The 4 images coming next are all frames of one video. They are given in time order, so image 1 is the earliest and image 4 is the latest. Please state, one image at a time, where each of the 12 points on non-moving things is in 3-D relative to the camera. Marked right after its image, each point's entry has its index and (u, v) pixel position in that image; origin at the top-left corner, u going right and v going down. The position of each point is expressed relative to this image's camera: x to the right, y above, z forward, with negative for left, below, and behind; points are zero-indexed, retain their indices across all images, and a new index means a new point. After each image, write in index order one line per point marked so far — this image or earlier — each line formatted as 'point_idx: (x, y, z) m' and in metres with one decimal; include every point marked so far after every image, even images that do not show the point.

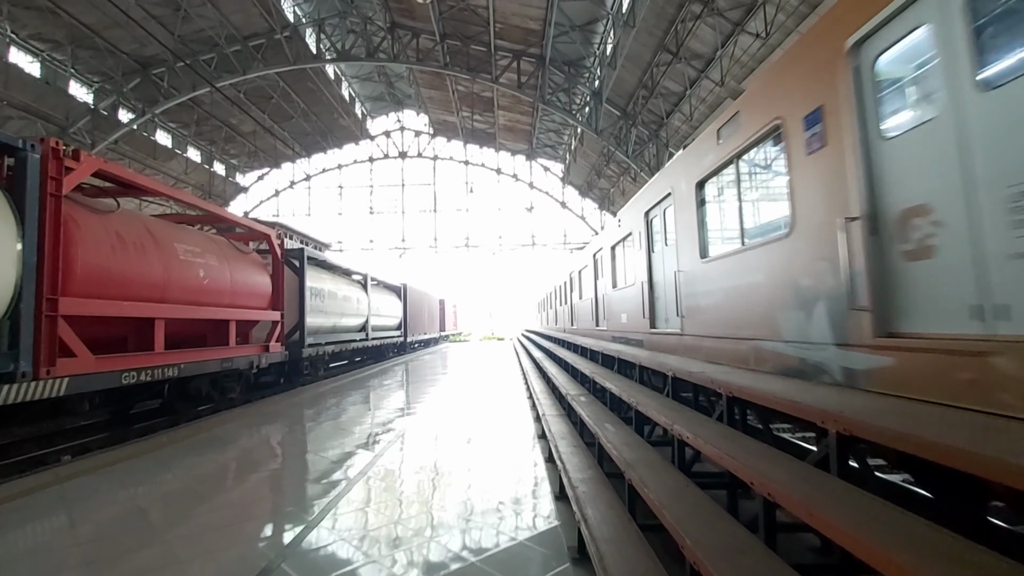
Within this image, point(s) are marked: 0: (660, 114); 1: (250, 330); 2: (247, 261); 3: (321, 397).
0: (+5.0, +5.9, +17.7) m
1: (-3.8, -0.6, +7.7) m
2: (-3.8, +0.4, +7.5) m
3: (-3.3, -1.9, +9.2) m
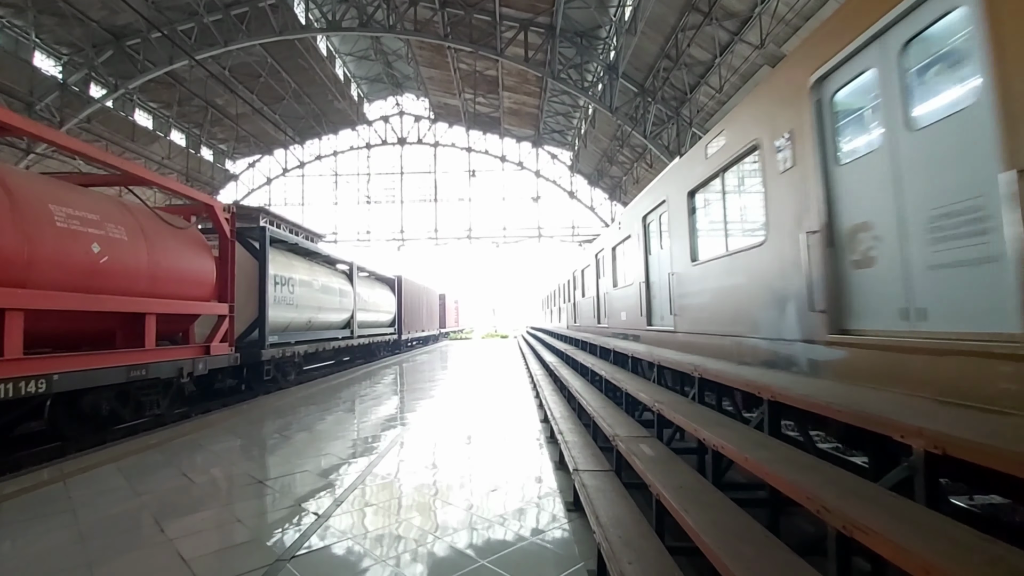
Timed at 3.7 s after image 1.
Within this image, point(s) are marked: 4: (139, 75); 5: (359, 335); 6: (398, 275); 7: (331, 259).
0: (+5.2, +6.1, +15.9) m
1: (-3.8, -0.4, +6.0) m
2: (-3.7, +0.5, +5.8) m
3: (-3.2, -1.7, +7.6) m
4: (-12.4, +7.1, +17.3) m
5: (-3.7, -1.1, +12.6) m
6: (-3.8, +0.4, +17.3) m
7: (-3.8, +0.6, +11.1) m
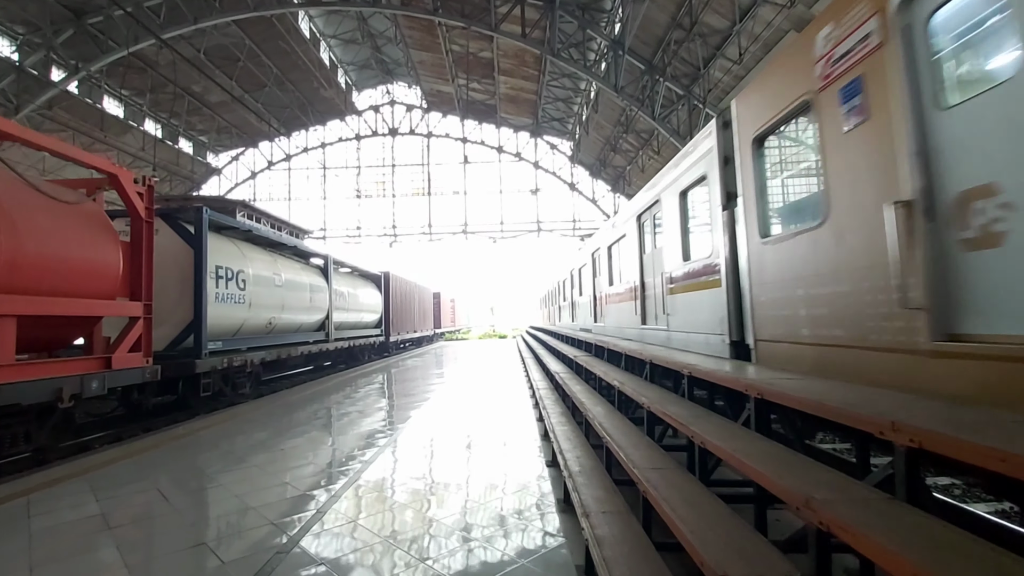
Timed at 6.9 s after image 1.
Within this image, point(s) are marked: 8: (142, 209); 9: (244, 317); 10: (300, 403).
0: (+5.1, +6.3, +14.5) m
1: (-3.8, -0.4, +4.6) m
2: (-3.7, +0.6, +4.4) m
3: (-3.3, -1.7, +6.1) m
4: (-12.5, +7.1, +15.9) m
5: (-3.7, -1.1, +11.1) m
6: (-3.9, +0.5, +15.9) m
7: (-3.9, +0.7, +9.7) m
8: (-3.7, +0.8, +5.2) m
9: (-3.7, -0.4, +7.1) m
10: (-3.4, -1.8, +8.2) m
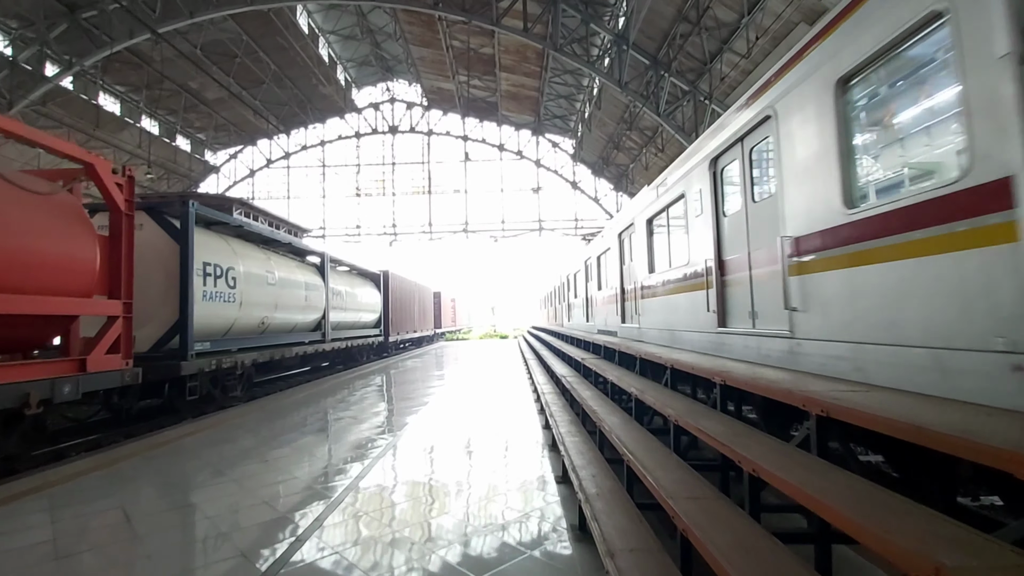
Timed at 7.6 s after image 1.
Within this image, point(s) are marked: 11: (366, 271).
0: (+5.2, +6.3, +14.2) m
1: (-3.8, -0.3, +4.3) m
2: (-3.7, +0.6, +4.1) m
3: (-3.2, -1.6, +5.8) m
4: (-12.5, +7.1, +15.6) m
5: (-3.7, -1.1, +10.8) m
6: (-3.8, +0.5, +15.5) m
7: (-3.8, +0.7, +9.4) m
8: (-3.6, +0.8, +4.8) m
9: (-3.6, -0.4, +6.8) m
10: (-3.3, -1.8, +7.9) m
11: (-3.9, +0.5, +14.1) m
